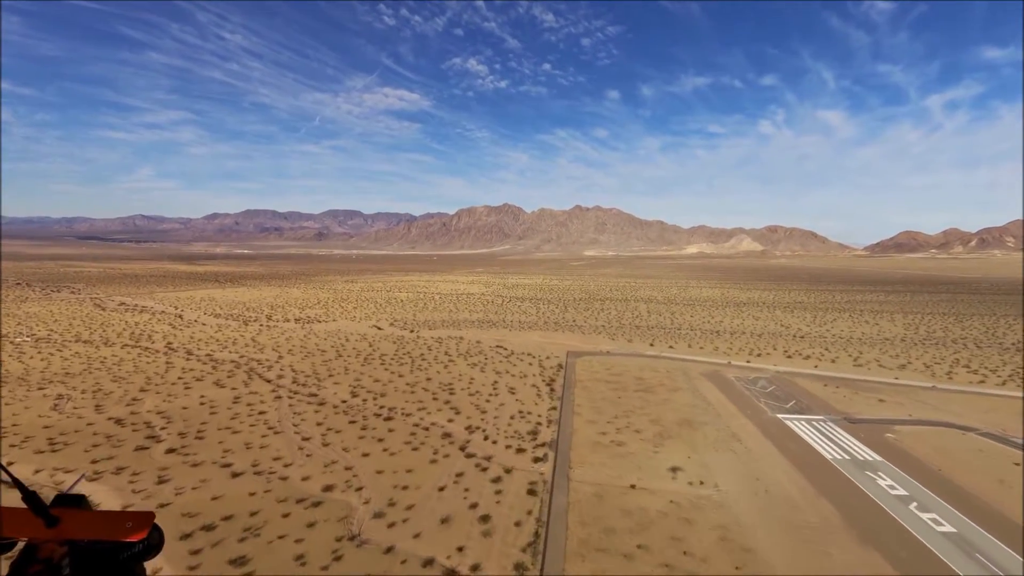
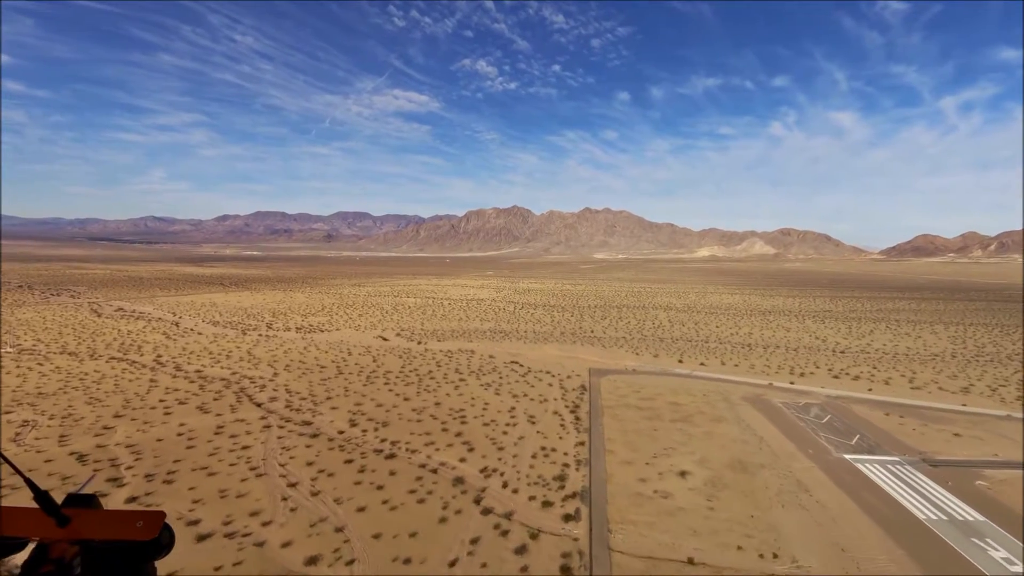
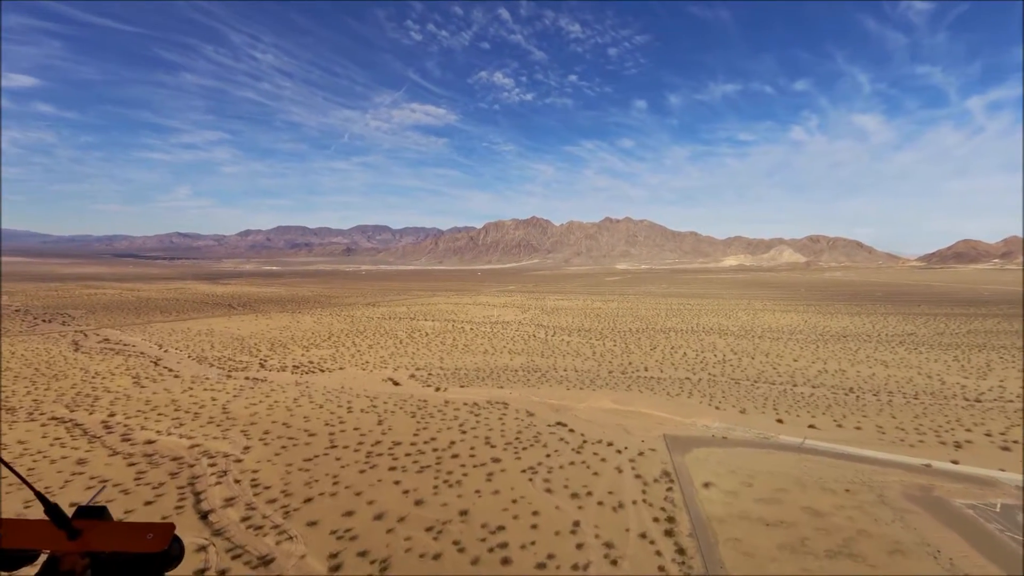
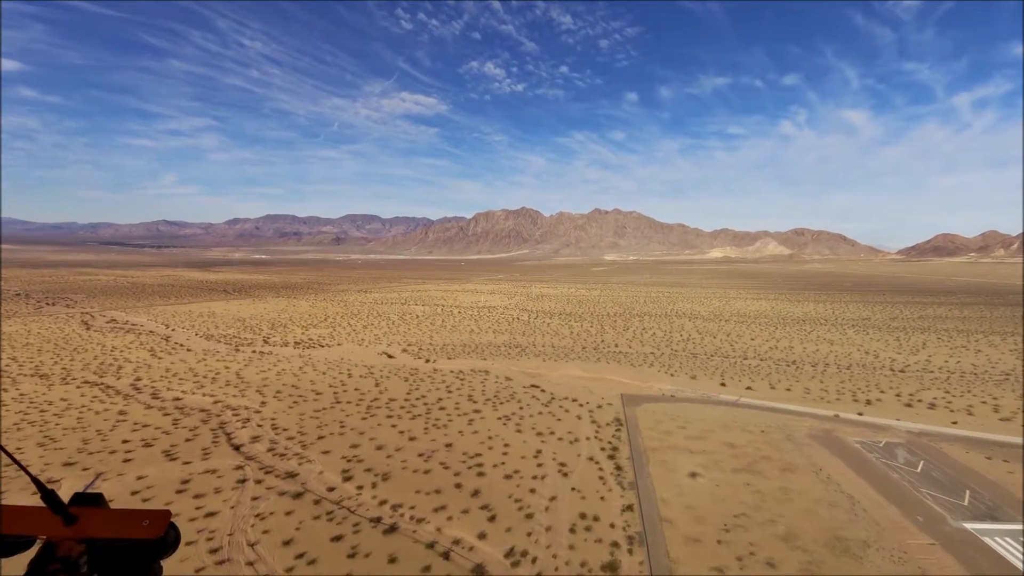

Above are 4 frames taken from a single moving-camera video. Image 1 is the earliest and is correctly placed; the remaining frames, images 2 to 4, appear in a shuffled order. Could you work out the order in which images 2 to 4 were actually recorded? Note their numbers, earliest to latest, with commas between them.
2, 4, 3
